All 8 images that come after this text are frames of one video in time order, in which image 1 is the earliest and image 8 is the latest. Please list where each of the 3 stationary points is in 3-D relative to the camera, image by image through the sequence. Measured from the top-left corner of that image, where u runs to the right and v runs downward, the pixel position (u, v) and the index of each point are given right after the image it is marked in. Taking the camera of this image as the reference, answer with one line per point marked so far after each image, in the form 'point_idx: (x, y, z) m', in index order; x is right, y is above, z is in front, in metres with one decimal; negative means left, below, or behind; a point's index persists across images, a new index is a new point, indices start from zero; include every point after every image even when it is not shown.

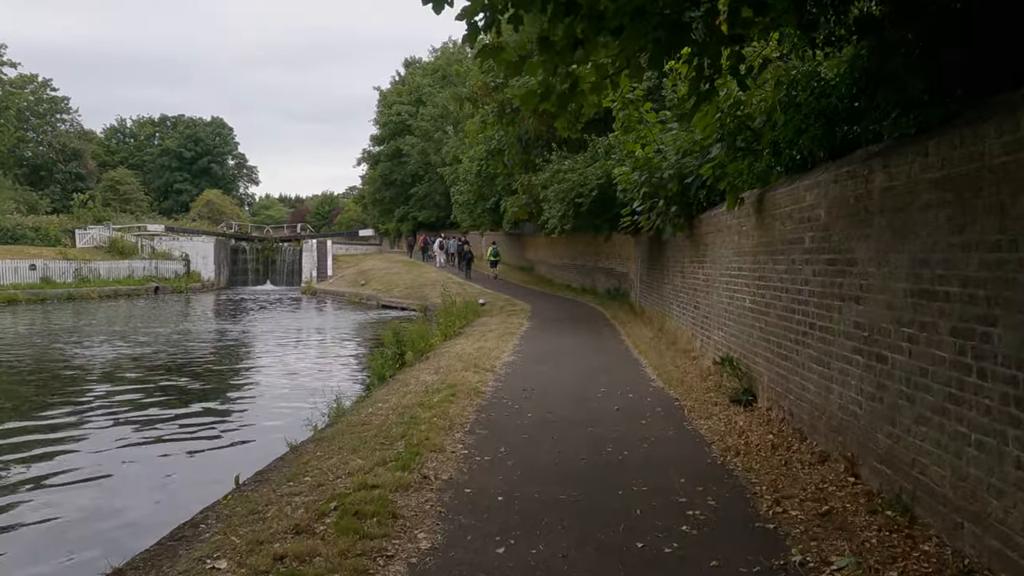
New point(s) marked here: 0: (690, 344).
0: (+2.9, -0.9, +12.5) m
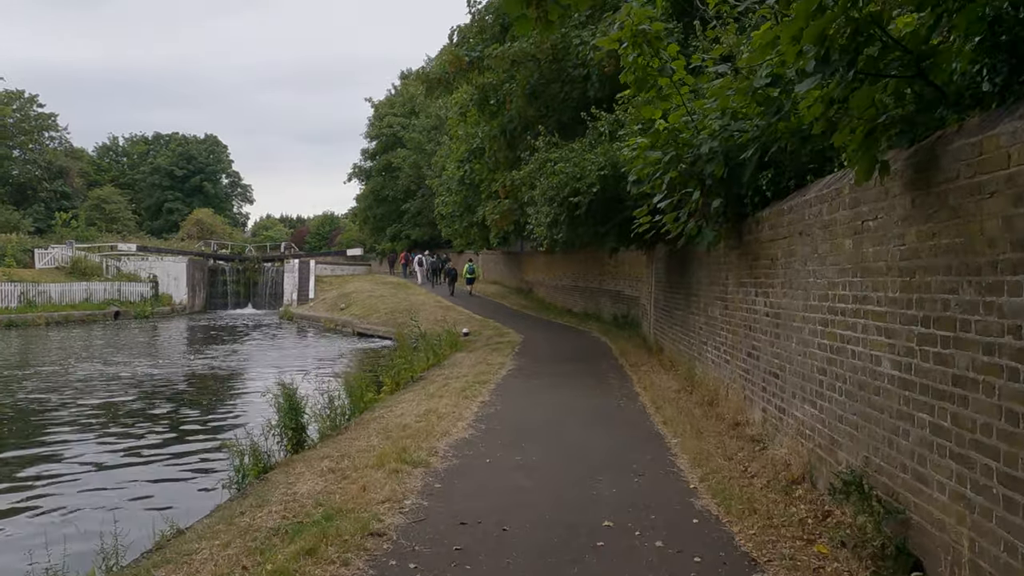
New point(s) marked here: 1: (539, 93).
0: (+2.4, -1.3, +8.1) m
1: (+0.6, +4.1, +15.8) m
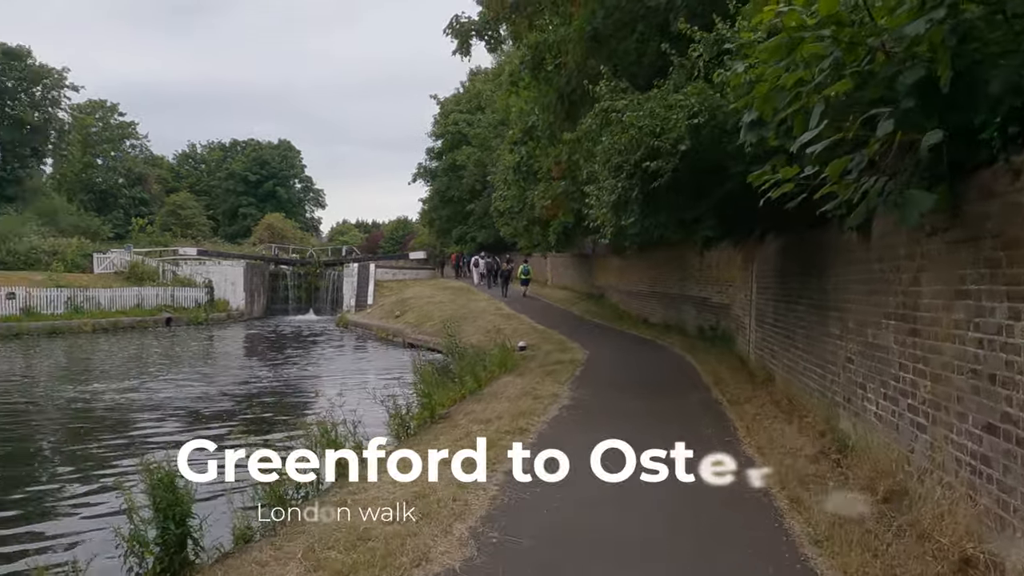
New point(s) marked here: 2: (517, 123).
0: (+2.6, -1.4, +4.2) m
1: (+1.5, +3.9, +12.1) m
2: (+0.1, +3.9, +18.0) m
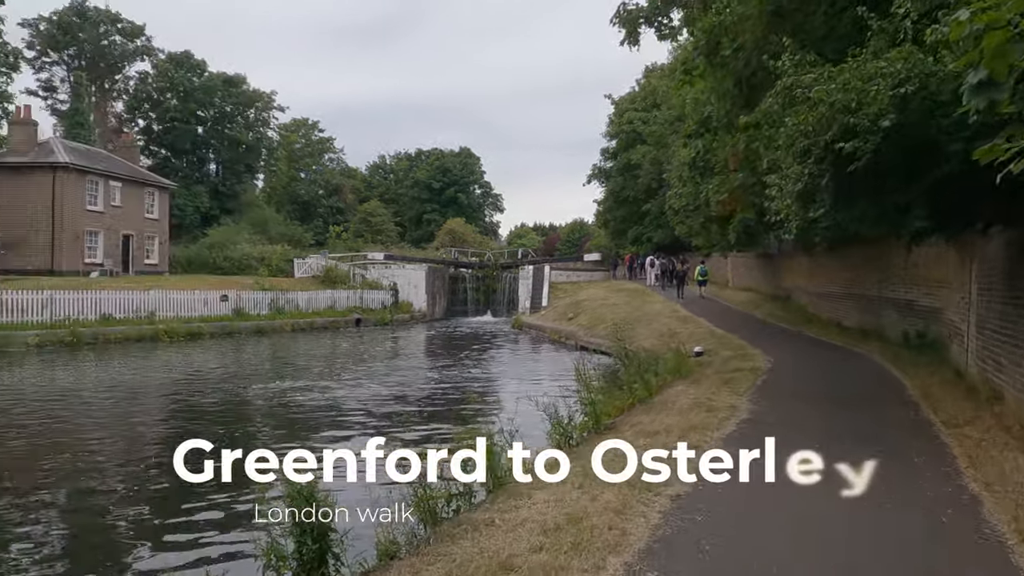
0: (+3.2, -1.4, +3.0) m
1: (+4.0, +3.9, +10.9) m
2: (+4.0, +3.8, +16.9) m
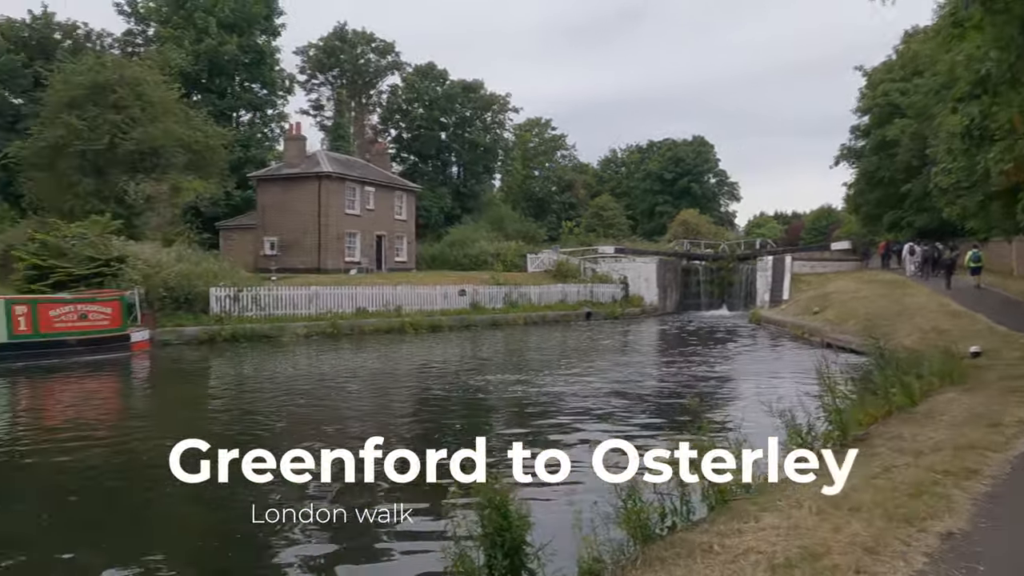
0: (+3.7, -1.4, +1.3) m
1: (+6.7, +4.1, +8.7) m
2: (+8.5, +4.0, +14.4) m
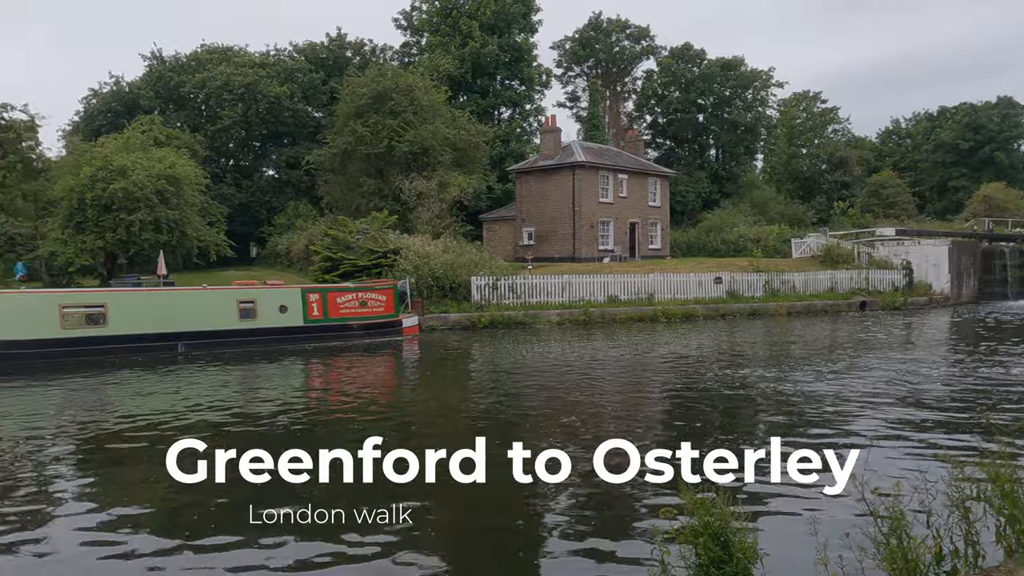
0: (+3.6, -1.4, -0.3) m
1: (+8.8, +4.2, +5.5) m
2: (+12.4, +4.2, +10.4) m
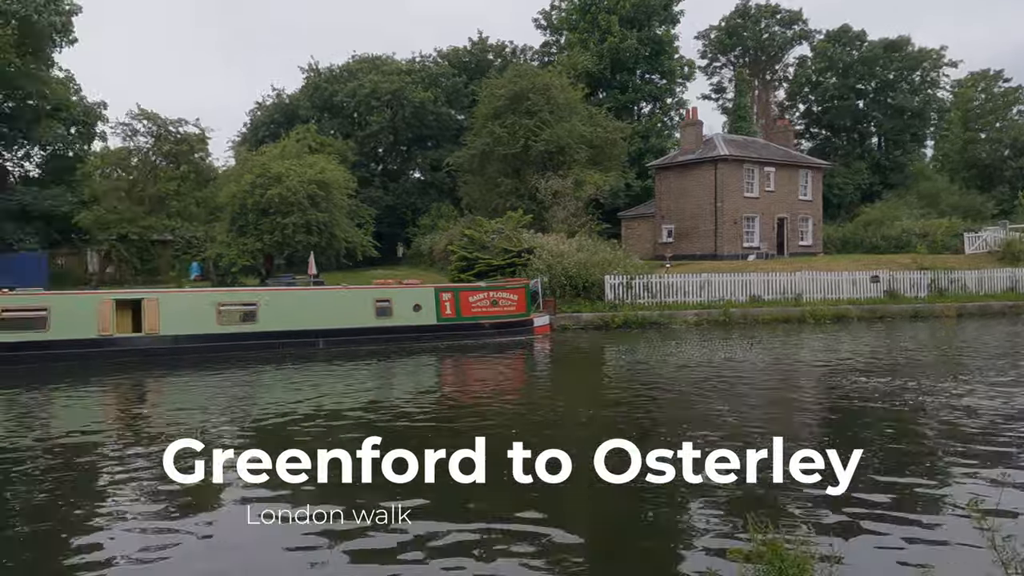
0: (+3.0, -1.4, -1.2) m
1: (+9.2, +4.1, +3.5) m
2: (+13.7, +4.2, +7.6) m
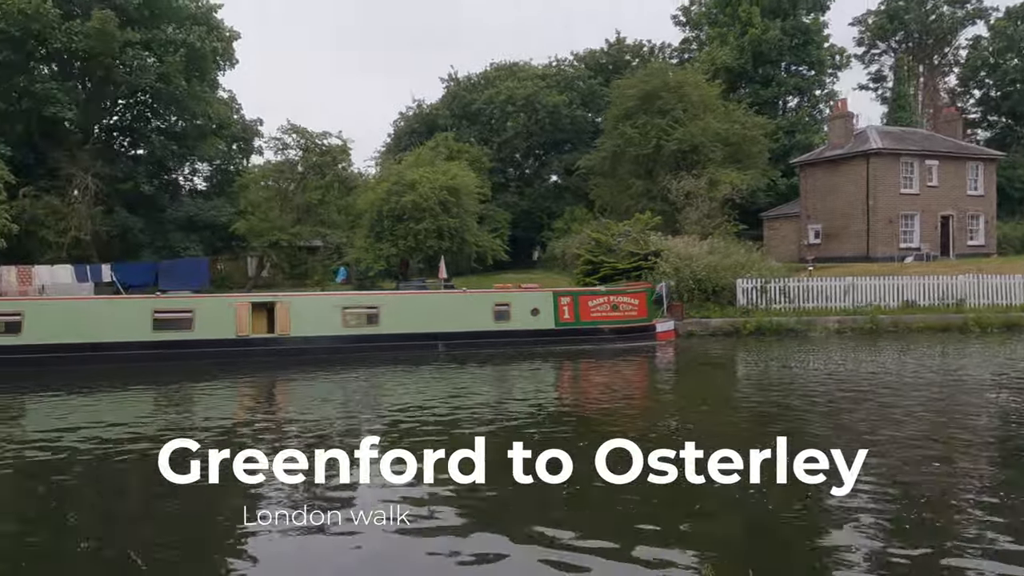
0: (+1.8, -1.4, -2.0) m
1: (+8.8, +4.1, +1.5) m
2: (+14.0, +4.1, +4.6) m
